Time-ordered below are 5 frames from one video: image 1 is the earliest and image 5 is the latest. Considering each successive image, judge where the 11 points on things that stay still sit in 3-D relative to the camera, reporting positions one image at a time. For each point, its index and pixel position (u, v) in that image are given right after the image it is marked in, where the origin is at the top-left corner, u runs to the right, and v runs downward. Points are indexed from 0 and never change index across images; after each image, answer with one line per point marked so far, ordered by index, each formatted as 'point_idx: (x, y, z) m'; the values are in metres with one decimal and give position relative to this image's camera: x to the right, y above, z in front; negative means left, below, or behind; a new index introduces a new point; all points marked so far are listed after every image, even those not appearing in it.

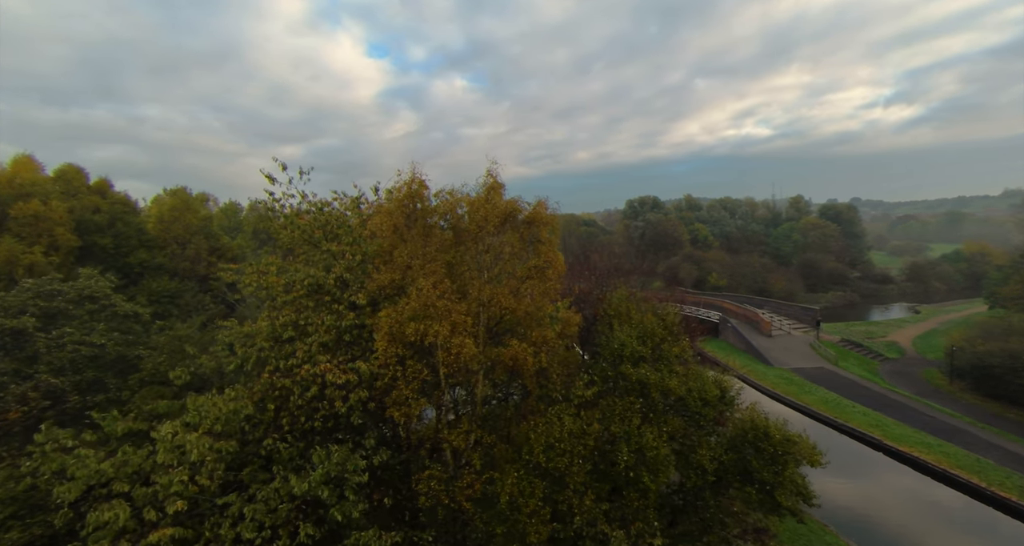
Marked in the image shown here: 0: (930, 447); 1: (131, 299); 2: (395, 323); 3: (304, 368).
0: (+13.0, -5.4, +14.2) m
1: (-16.1, -1.1, +19.3) m
2: (-1.8, -0.9, +6.9) m
3: (-3.0, -1.4, +6.5) m
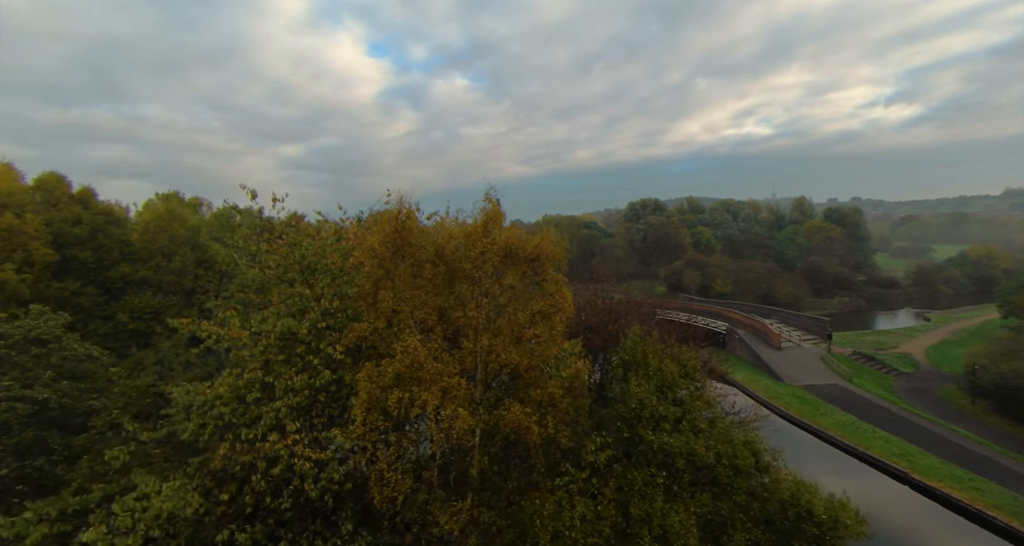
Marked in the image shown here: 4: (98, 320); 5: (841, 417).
0: (+13.0, -6.1, +13.3) m
1: (-16.1, -1.7, +18.4) m
2: (-1.8, -1.6, +5.9) m
3: (-3.0, -2.0, +5.5) m
4: (-16.4, -1.8, +18.1) m
5: (+13.1, -5.7, +18.3) m
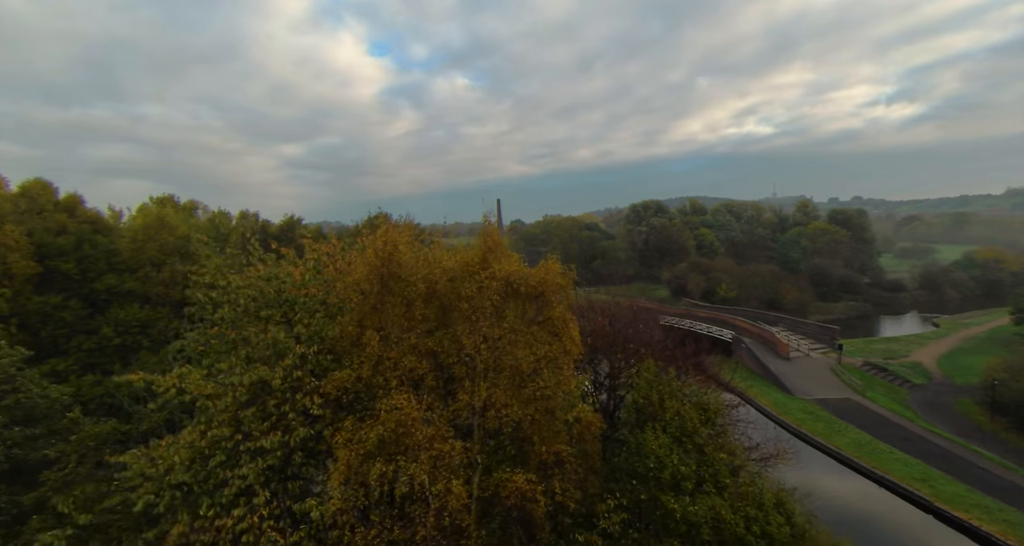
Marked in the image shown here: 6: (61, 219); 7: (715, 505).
0: (+13.0, -6.5, +12.5) m
1: (-16.1, -2.2, +17.7) m
2: (-1.8, -2.1, +5.2) m
3: (-2.9, -2.5, +4.8) m
4: (-16.3, -2.3, +17.4) m
5: (+13.2, -6.2, +17.6) m
6: (-19.1, +2.3, +19.4) m
7: (+3.1, -3.5, +7.1) m
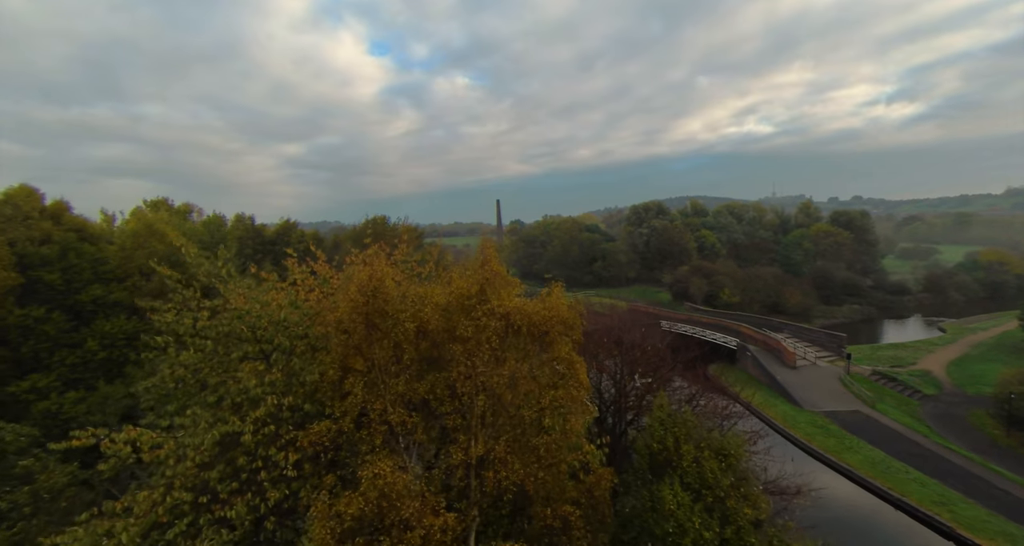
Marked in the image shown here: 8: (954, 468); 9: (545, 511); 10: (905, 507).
0: (+13.0, -6.9, +11.9) m
1: (-16.1, -2.6, +17.0) m
2: (-1.8, -2.5, +4.5) m
3: (-2.9, -3.0, +4.2) m
4: (-16.3, -2.7, +16.8) m
5: (+13.2, -6.6, +17.0) m
6: (-19.1, +1.9, +18.8) m
7: (+3.1, -4.0, +6.5) m
8: (+15.2, -6.7, +15.8) m
9: (+0.5, -3.0, +5.7) m
10: (+11.9, -7.0, +13.7) m
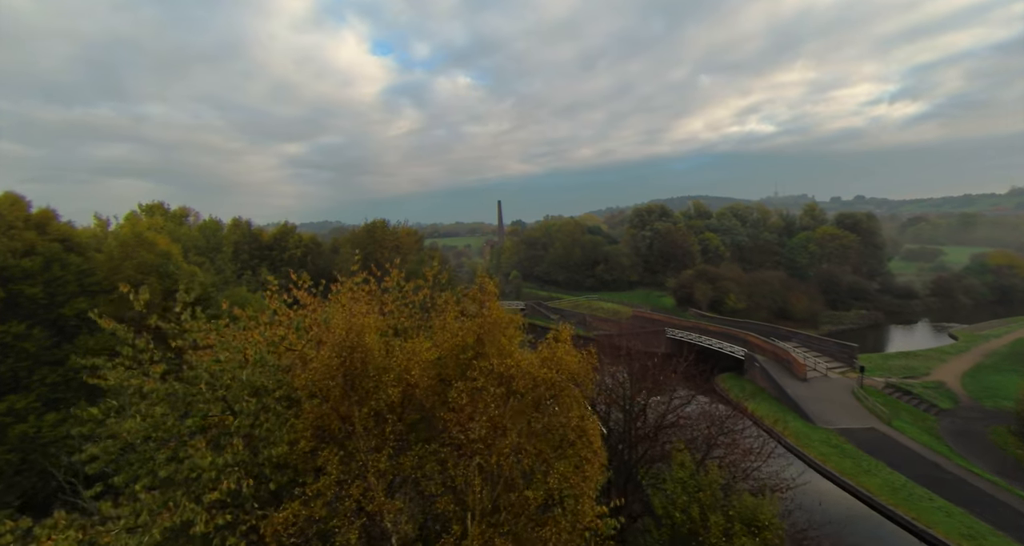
0: (+13.1, -7.5, +11.1) m
1: (-16.0, -3.1, +16.3) m
2: (-1.8, -3.0, +3.8) m
3: (-2.9, -3.5, +3.4) m
4: (-16.3, -3.2, +16.0) m
5: (+13.2, -7.1, +16.1) m
6: (-19.1, +1.3, +18.0) m
7: (+3.2, -4.5, +5.7) m
8: (+15.3, -7.2, +15.0) m
9: (+0.5, -3.5, +4.9) m
10: (+11.9, -7.6, +12.9) m
